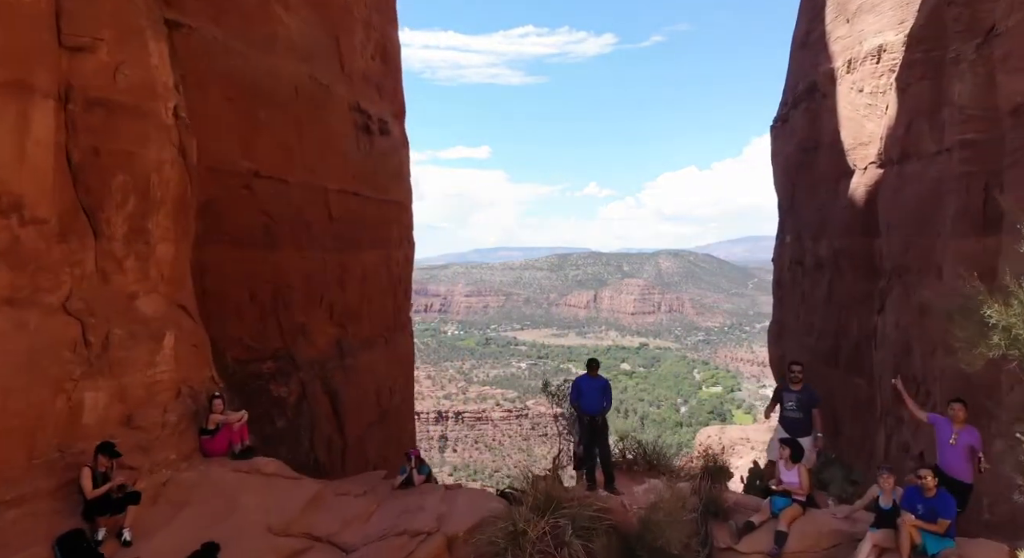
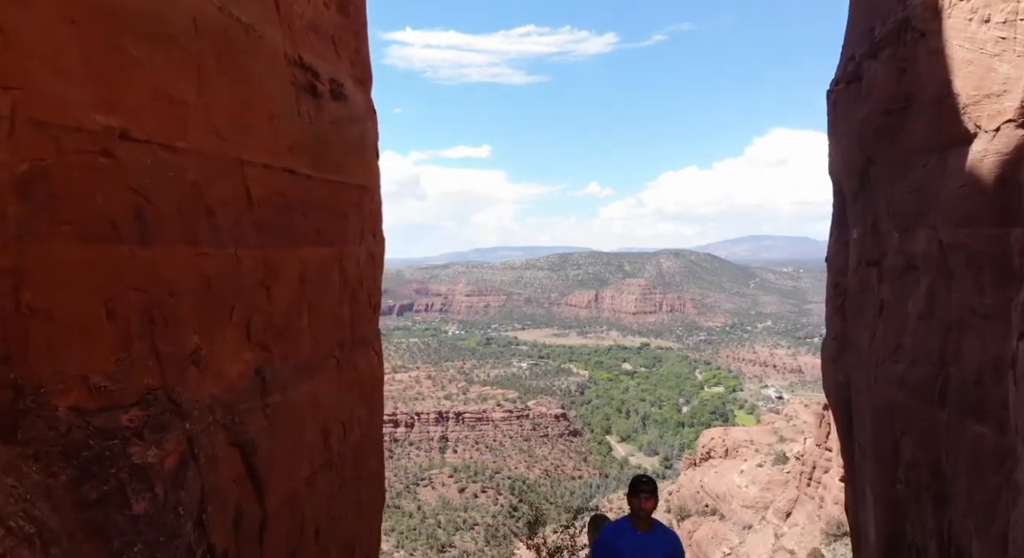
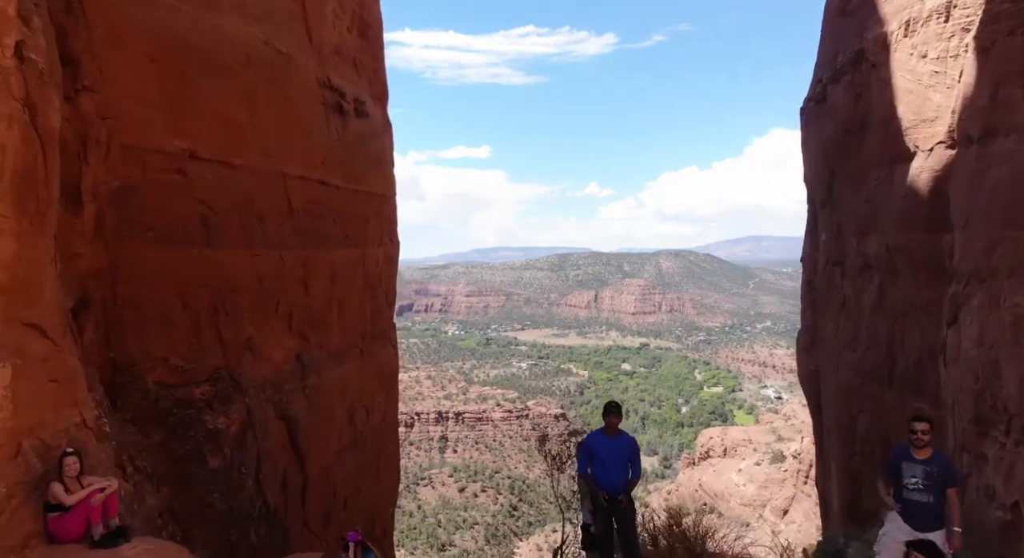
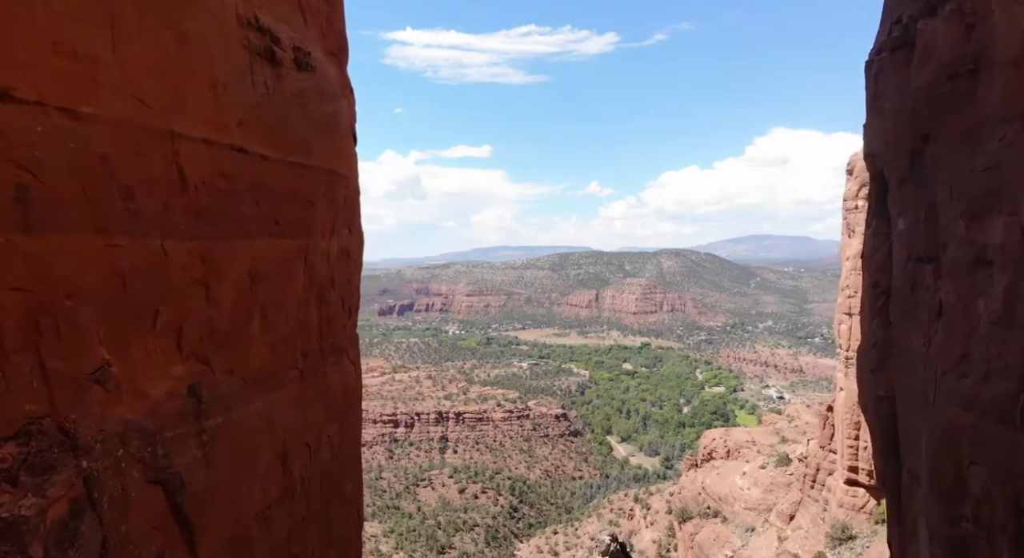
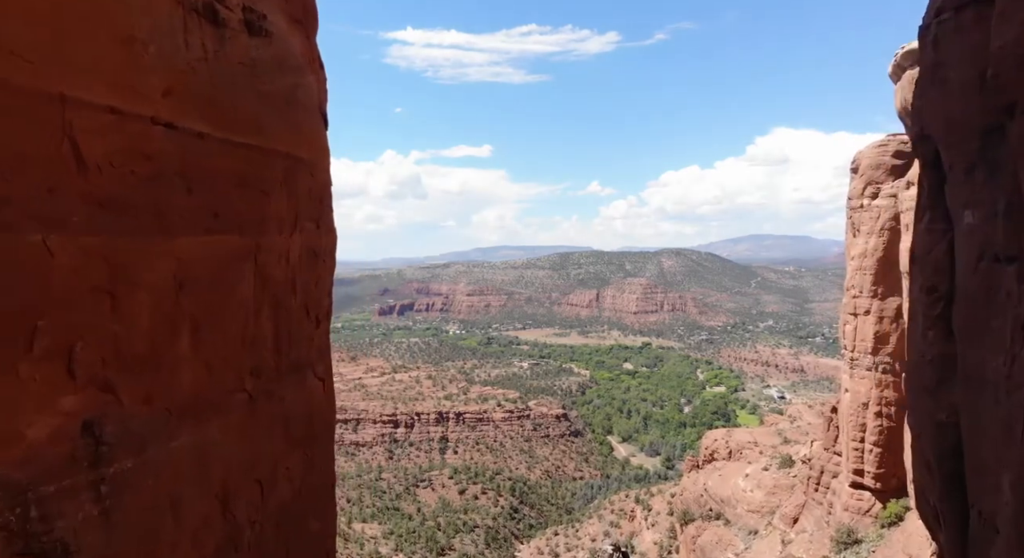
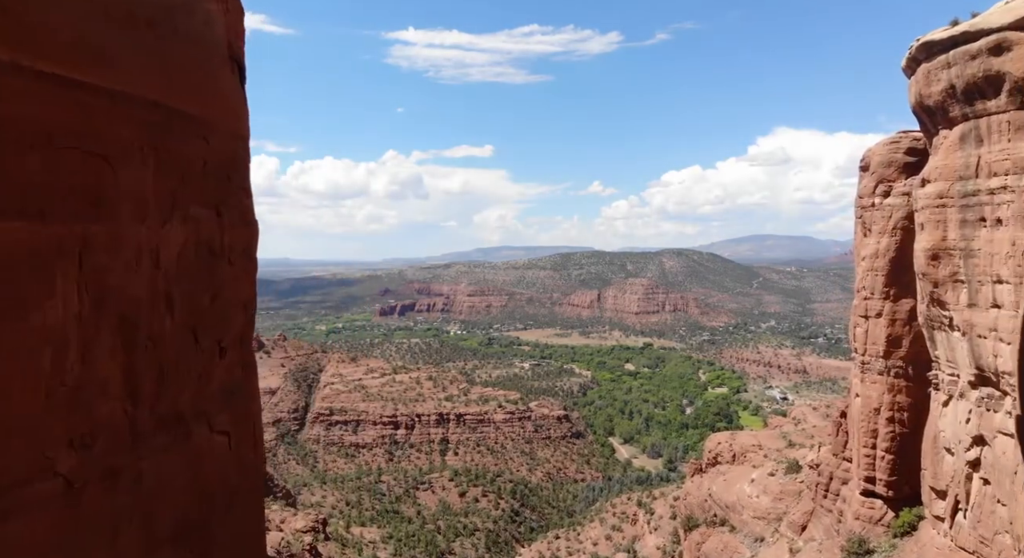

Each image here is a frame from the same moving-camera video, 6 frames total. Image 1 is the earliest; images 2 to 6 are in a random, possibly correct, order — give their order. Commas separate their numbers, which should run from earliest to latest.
3, 2, 4, 5, 6
